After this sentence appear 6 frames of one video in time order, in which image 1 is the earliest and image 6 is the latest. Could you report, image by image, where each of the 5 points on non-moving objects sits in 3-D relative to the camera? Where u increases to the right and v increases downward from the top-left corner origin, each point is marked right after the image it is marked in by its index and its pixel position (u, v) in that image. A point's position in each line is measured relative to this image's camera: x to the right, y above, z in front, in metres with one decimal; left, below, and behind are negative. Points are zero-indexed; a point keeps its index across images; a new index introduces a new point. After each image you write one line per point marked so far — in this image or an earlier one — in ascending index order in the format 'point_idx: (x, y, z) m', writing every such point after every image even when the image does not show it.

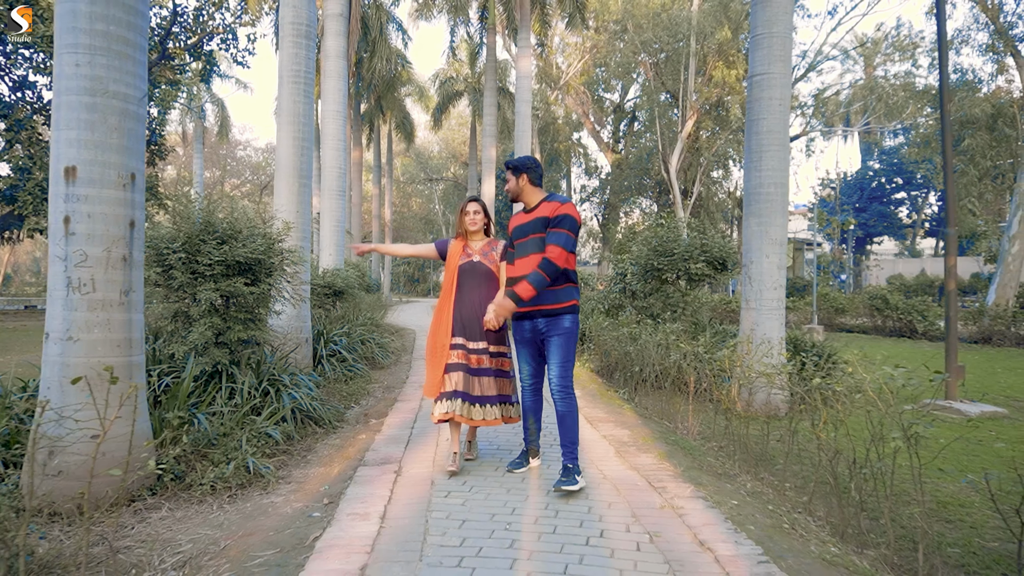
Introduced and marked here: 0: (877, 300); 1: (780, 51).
0: (+9.7, -0.3, +18.6) m
1: (+2.7, +2.4, +7.0) m
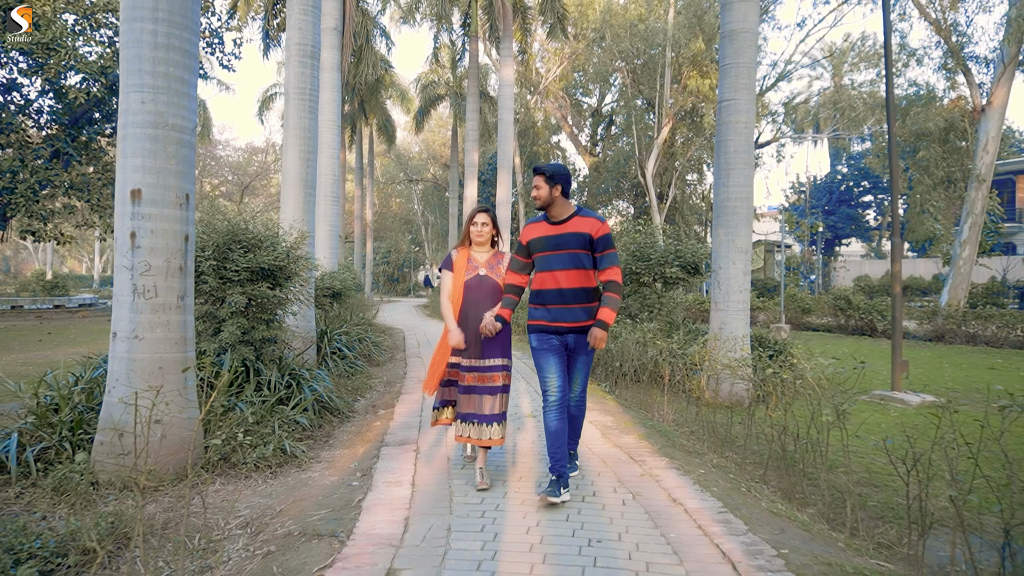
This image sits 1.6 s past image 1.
0: (+9.2, -0.3, +19.7) m
1: (+2.6, +2.3, +7.8) m
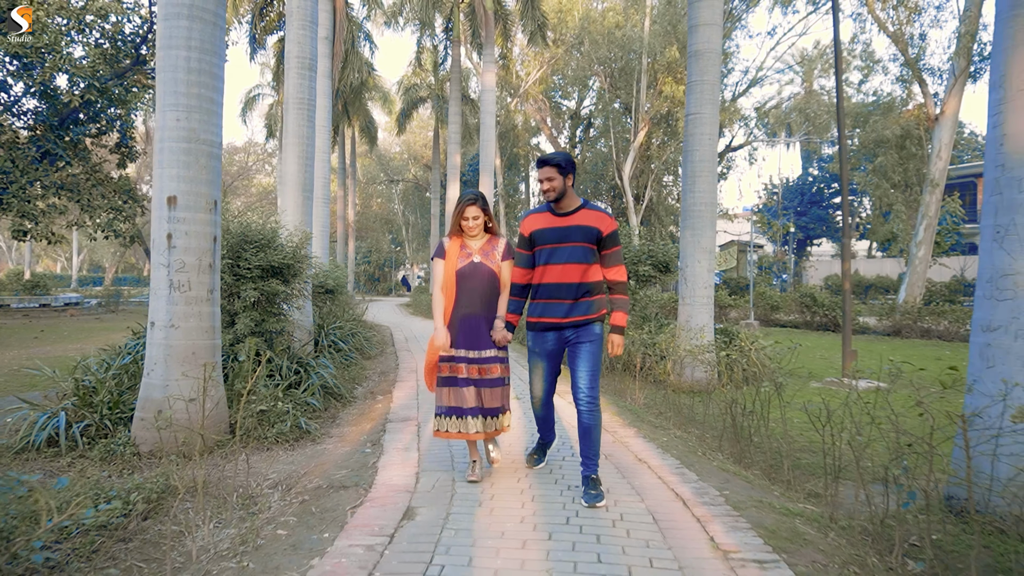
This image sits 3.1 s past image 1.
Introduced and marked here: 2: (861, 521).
0: (+8.7, -0.3, +20.7) m
1: (+2.4, +2.4, +8.6) m
2: (+1.9, -1.3, +3.8) m
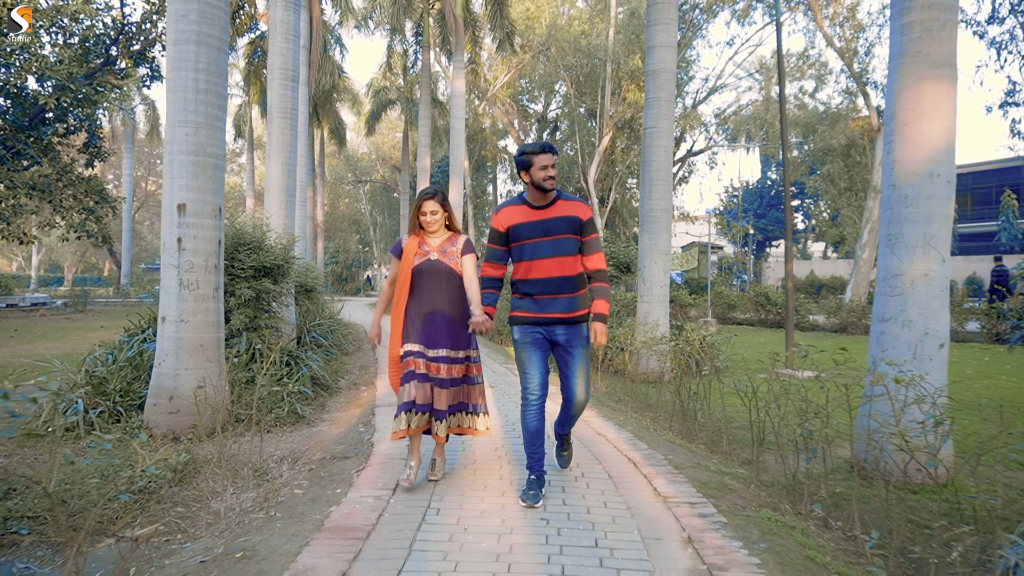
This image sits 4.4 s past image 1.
0: (+7.7, -0.3, +21.8) m
1: (+2.1, +2.4, +9.5) m
2: (+1.7, -1.2, +4.6) m
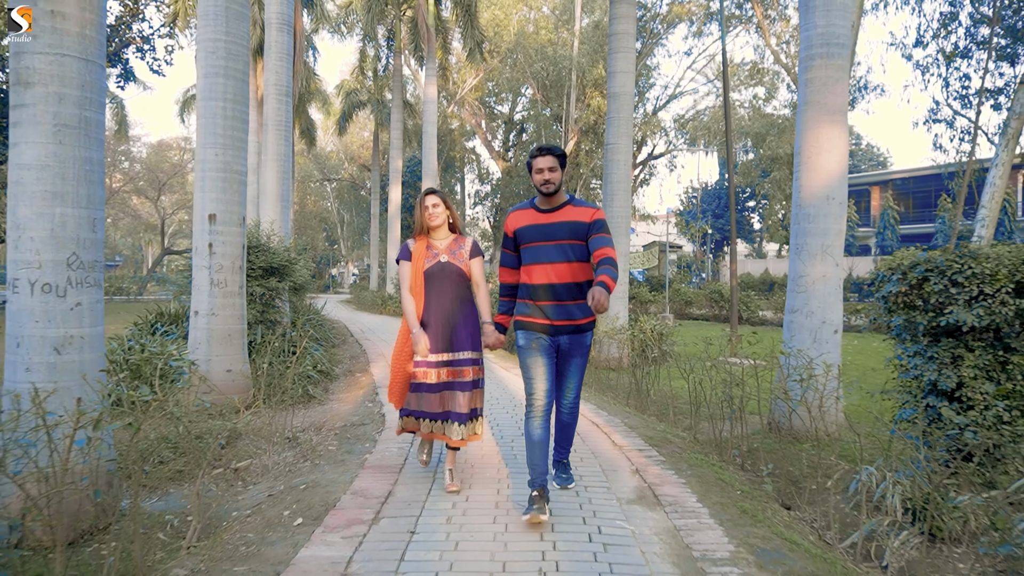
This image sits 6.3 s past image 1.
0: (+6.7, -0.2, +23.3) m
1: (+1.7, +2.4, +10.7) m
2: (+1.6, -1.2, +5.8) m
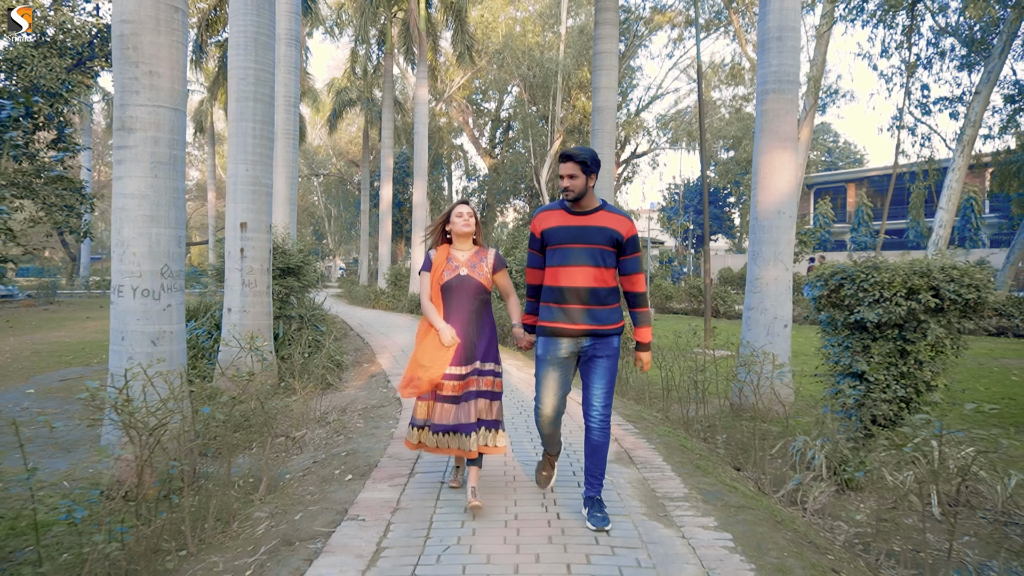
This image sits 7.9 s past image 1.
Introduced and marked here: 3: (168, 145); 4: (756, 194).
0: (+6.4, 0.0, +24.4) m
1: (+1.6, +2.5, +11.7) m
2: (+1.6, -1.2, +6.9) m
3: (-2.3, +1.0, +4.7) m
4: (+2.4, +0.9, +7.1) m
